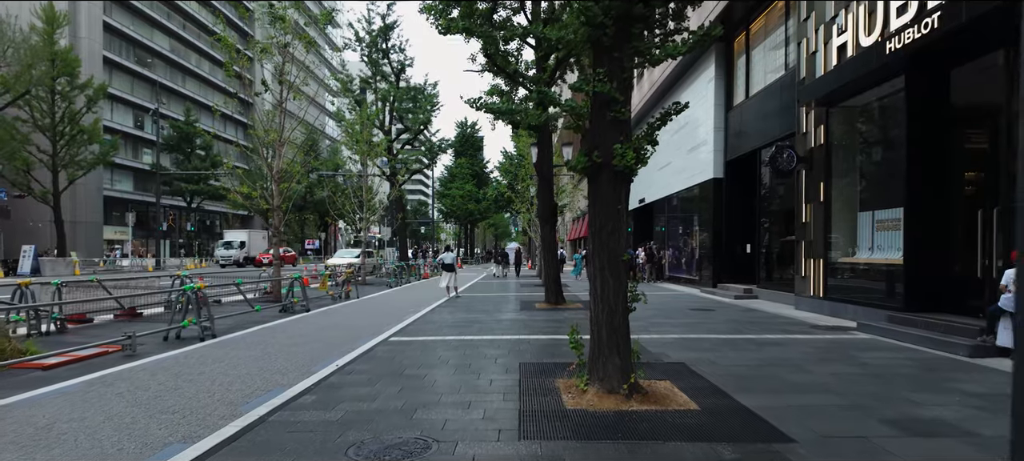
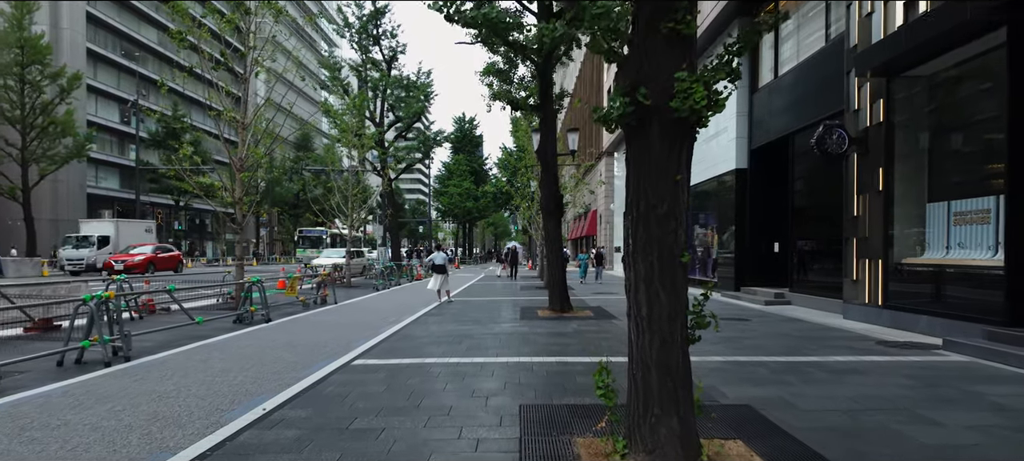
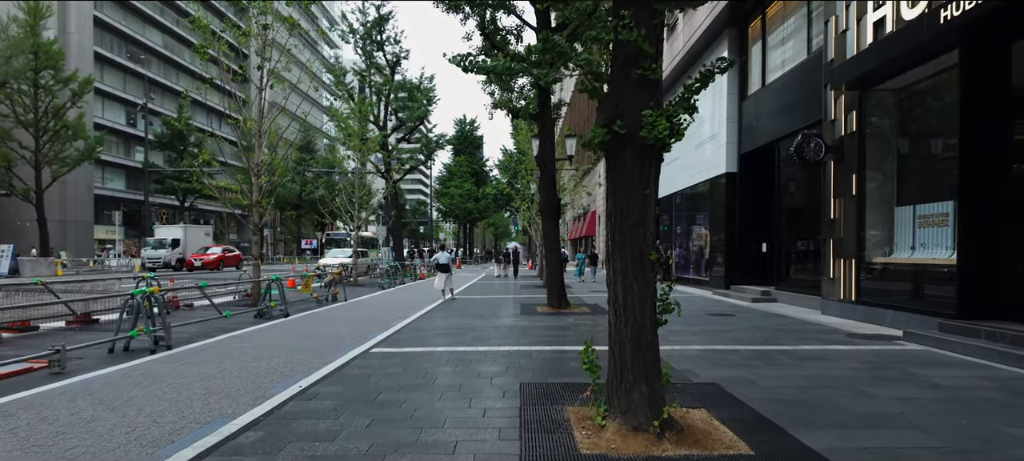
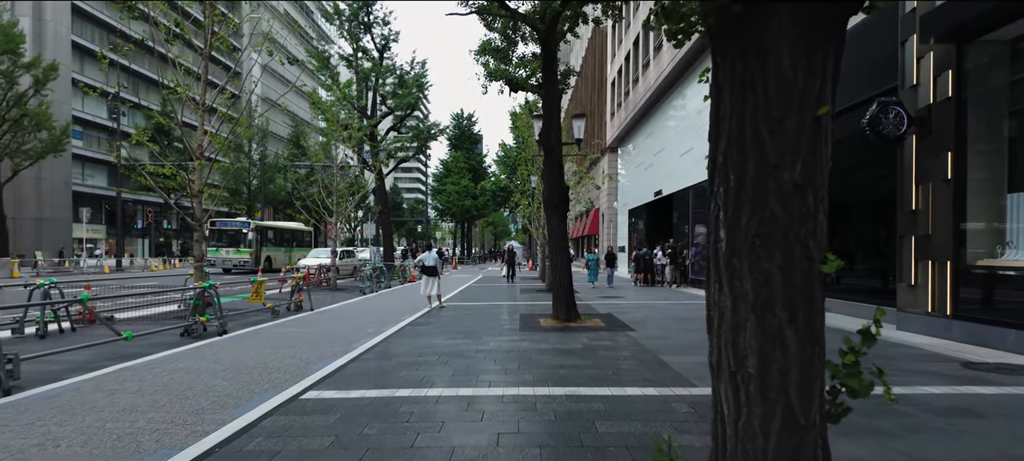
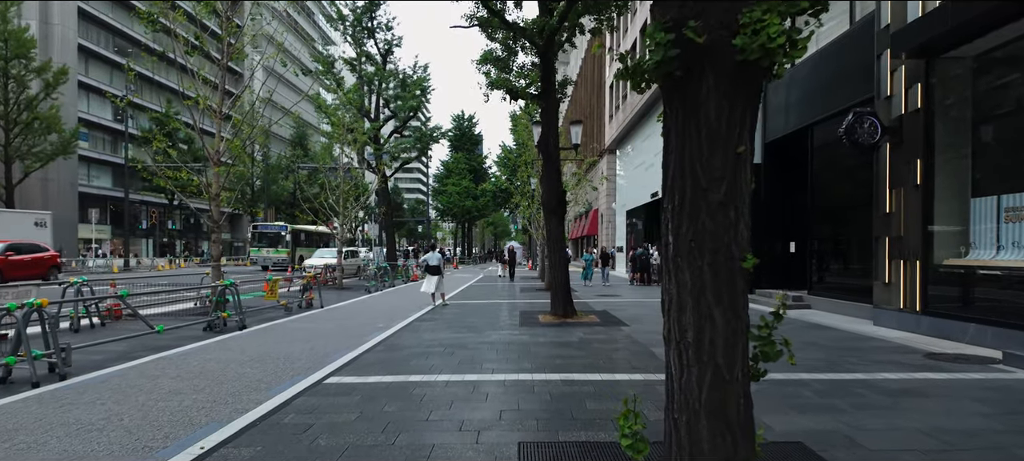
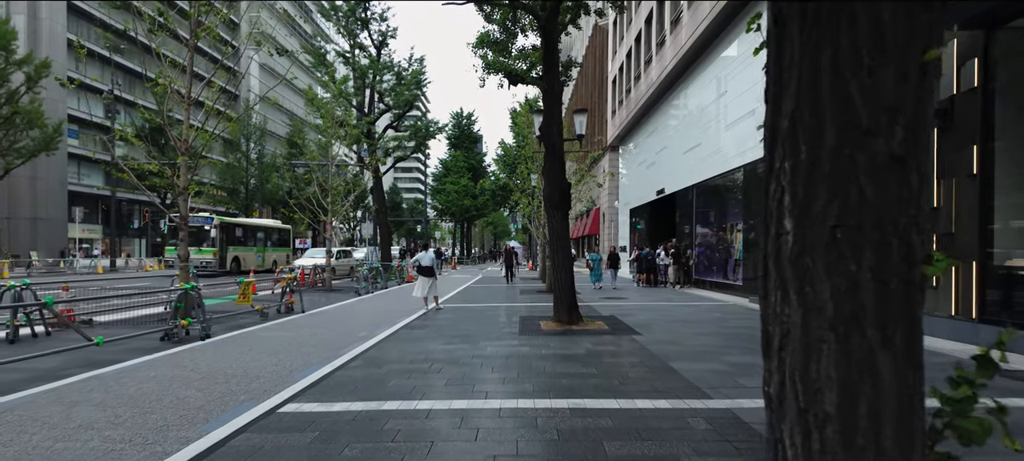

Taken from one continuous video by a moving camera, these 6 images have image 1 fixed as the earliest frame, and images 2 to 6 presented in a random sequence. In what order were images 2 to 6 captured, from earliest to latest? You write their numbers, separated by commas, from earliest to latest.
3, 2, 5, 4, 6
